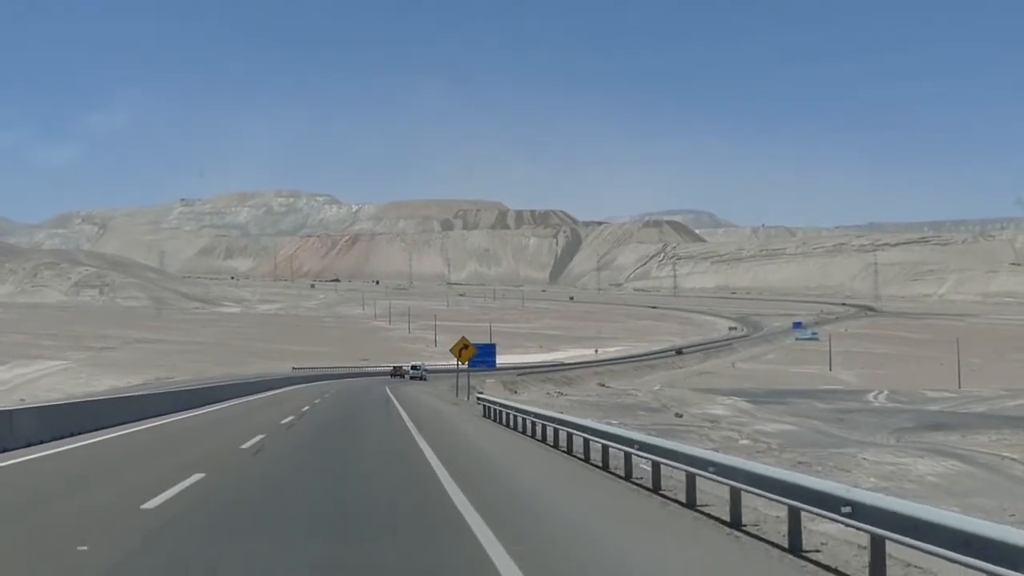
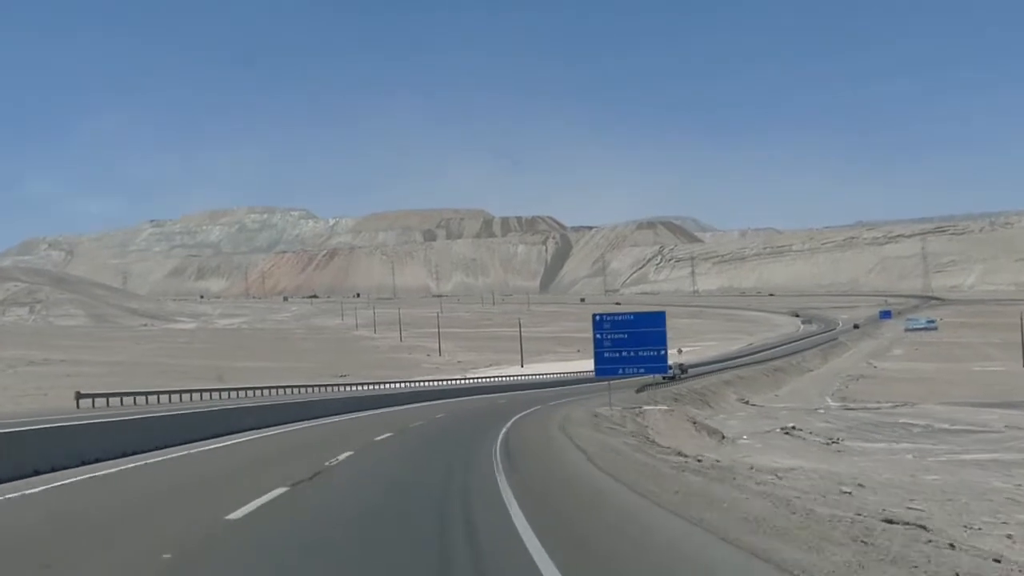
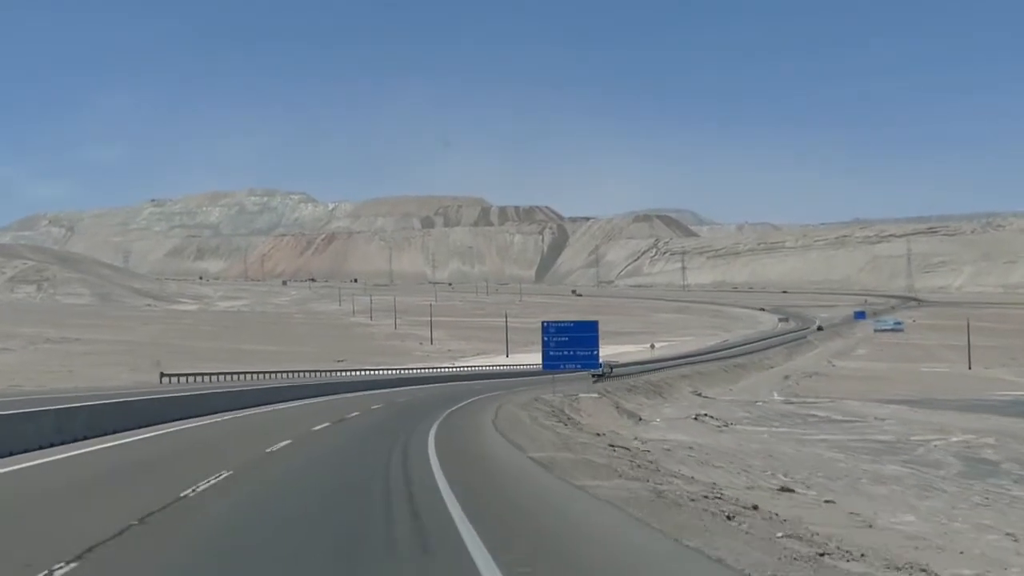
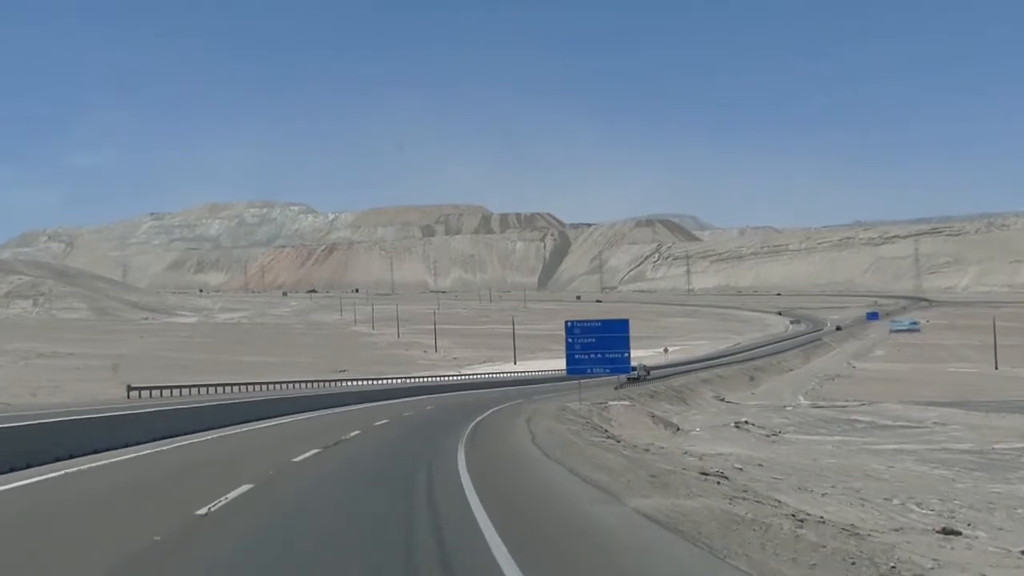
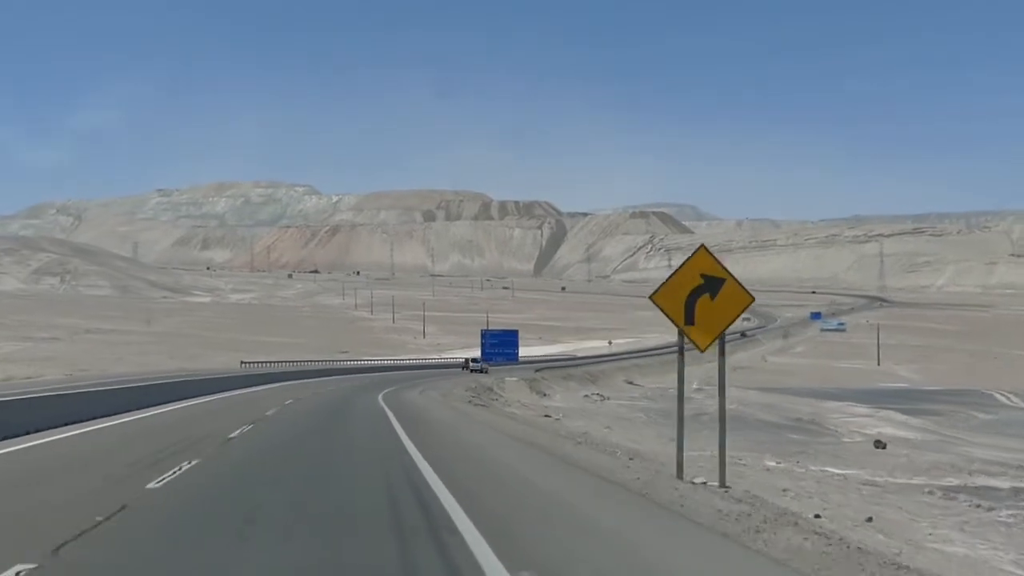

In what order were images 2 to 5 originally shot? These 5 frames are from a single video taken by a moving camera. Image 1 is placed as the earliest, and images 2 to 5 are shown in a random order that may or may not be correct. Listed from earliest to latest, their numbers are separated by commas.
5, 3, 4, 2
